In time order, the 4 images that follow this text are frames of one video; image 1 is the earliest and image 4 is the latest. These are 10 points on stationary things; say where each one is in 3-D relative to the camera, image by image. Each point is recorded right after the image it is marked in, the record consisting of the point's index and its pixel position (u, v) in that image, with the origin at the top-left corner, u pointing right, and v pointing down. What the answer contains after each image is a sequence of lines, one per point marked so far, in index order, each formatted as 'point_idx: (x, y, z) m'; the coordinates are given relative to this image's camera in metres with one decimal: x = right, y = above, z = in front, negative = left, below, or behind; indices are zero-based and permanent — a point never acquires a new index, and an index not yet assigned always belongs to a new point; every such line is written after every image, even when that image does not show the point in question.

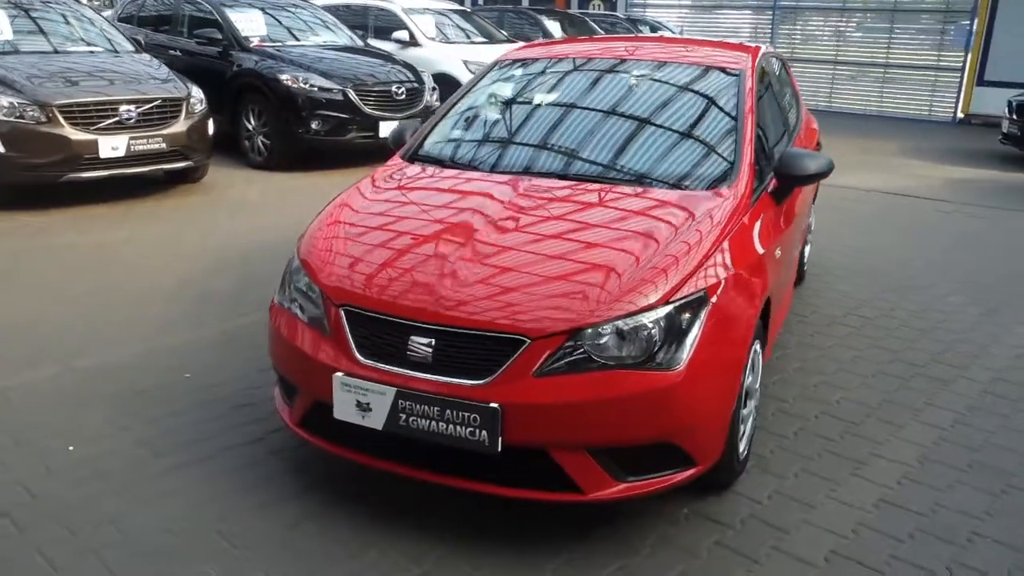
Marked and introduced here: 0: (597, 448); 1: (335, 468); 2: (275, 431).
0: (+0.3, -0.5, +2.8) m
1: (-0.7, -0.8, +3.5) m
2: (-1.0, -0.6, +3.8) m
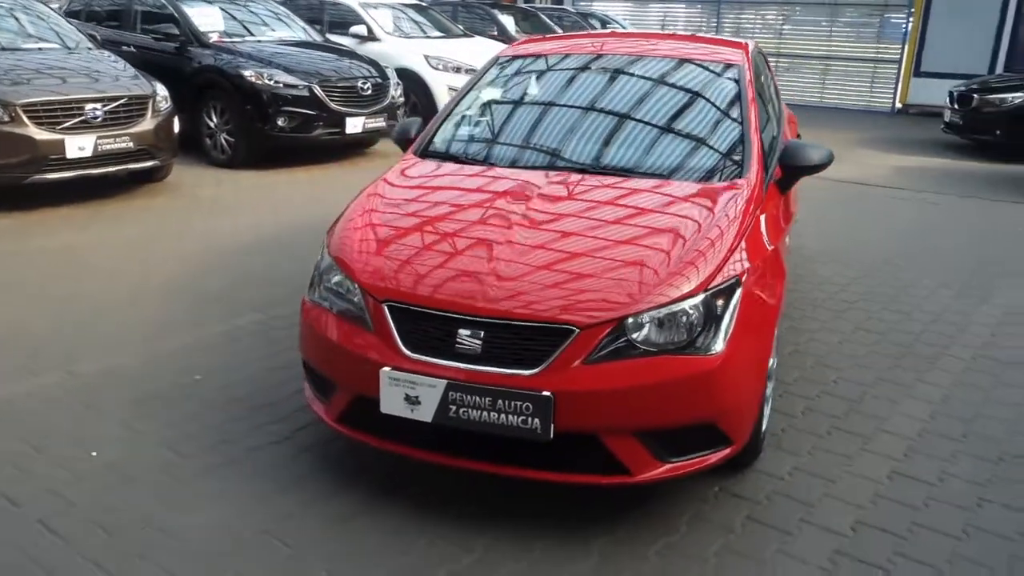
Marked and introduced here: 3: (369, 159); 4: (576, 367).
0: (+0.4, -0.5, +2.9) m
1: (-0.6, -0.7, +3.5) m
2: (-0.9, -0.6, +3.8) m
3: (-1.8, +1.6, +10.5) m
4: (+0.2, -0.3, +2.8) m
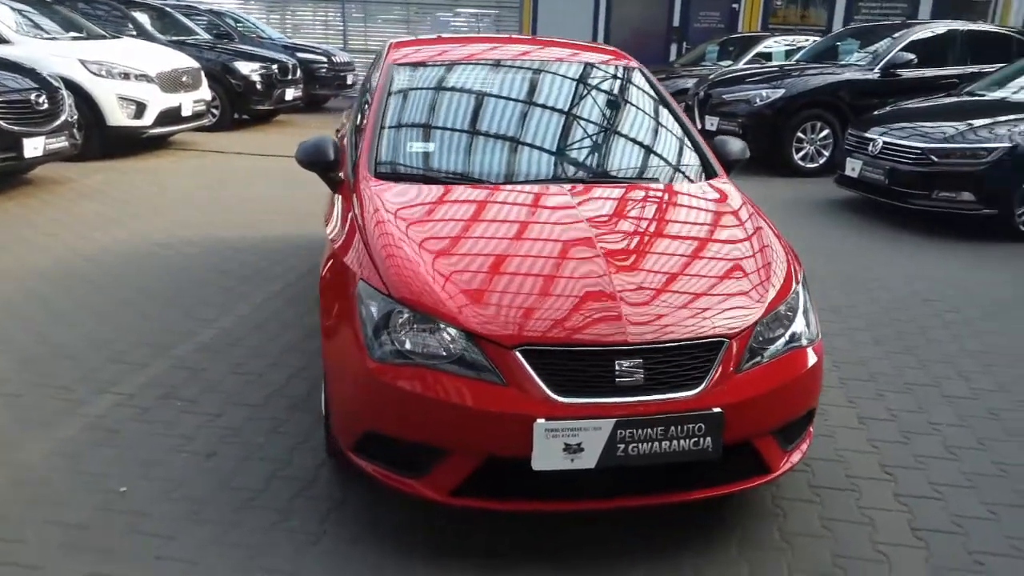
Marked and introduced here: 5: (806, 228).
0: (+0.9, -0.5, +3.0) m
1: (-0.2, -0.9, +3.1) m
2: (-0.7, -0.9, +3.2) m
3: (-4.8, +1.0, +8.6) m
4: (+0.7, -0.3, +2.8) m
5: (+2.7, +0.5, +7.7) m
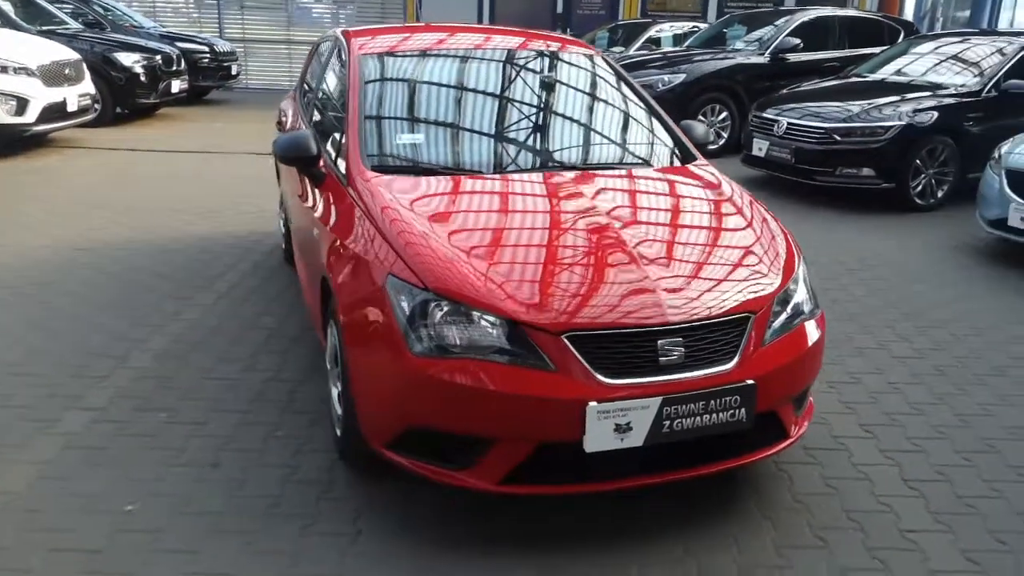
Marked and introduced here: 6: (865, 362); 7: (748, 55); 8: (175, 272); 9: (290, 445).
0: (+1.0, -0.4, +3.1) m
1: (-0.1, -0.9, +3.1) m
2: (-0.6, -0.8, +3.1) m
3: (-5.5, +0.9, +7.9) m
4: (+0.9, -0.2, +2.9) m
5: (+2.0, +0.8, +8.1) m
6: (+1.9, -0.4, +4.6) m
7: (+3.1, +3.1, +11.2) m
8: (-2.3, +0.1, +5.9) m
9: (-0.9, -0.7, +3.6) m
